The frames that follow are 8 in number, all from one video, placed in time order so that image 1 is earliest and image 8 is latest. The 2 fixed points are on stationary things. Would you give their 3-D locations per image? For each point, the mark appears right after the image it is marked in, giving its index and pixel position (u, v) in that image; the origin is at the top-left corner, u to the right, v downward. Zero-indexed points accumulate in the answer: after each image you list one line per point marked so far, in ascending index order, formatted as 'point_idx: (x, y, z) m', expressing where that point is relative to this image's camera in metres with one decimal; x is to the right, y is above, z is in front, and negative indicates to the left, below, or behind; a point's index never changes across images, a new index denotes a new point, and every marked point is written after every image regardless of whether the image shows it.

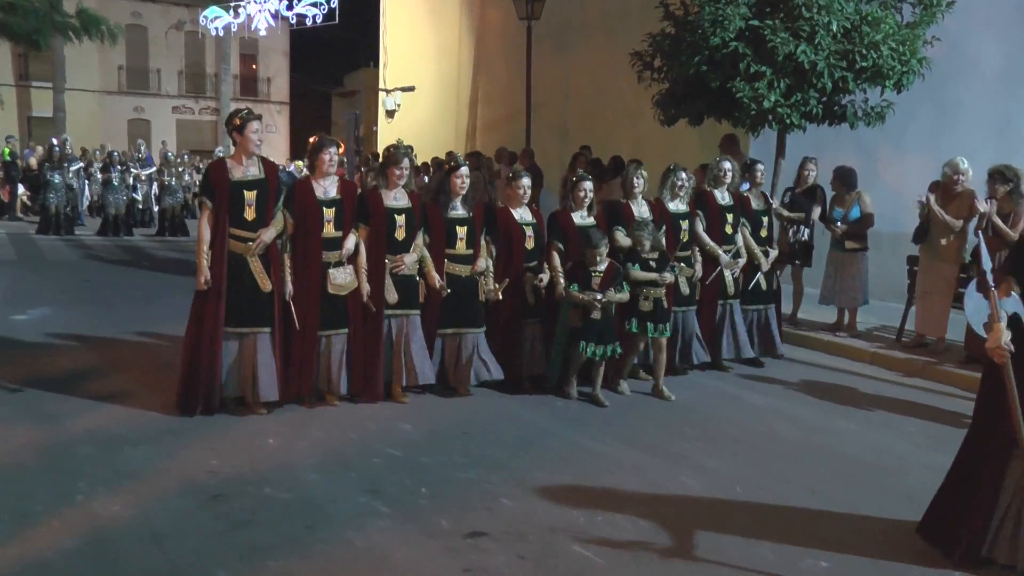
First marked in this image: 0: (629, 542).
0: (+0.5, -1.2, +4.1) m
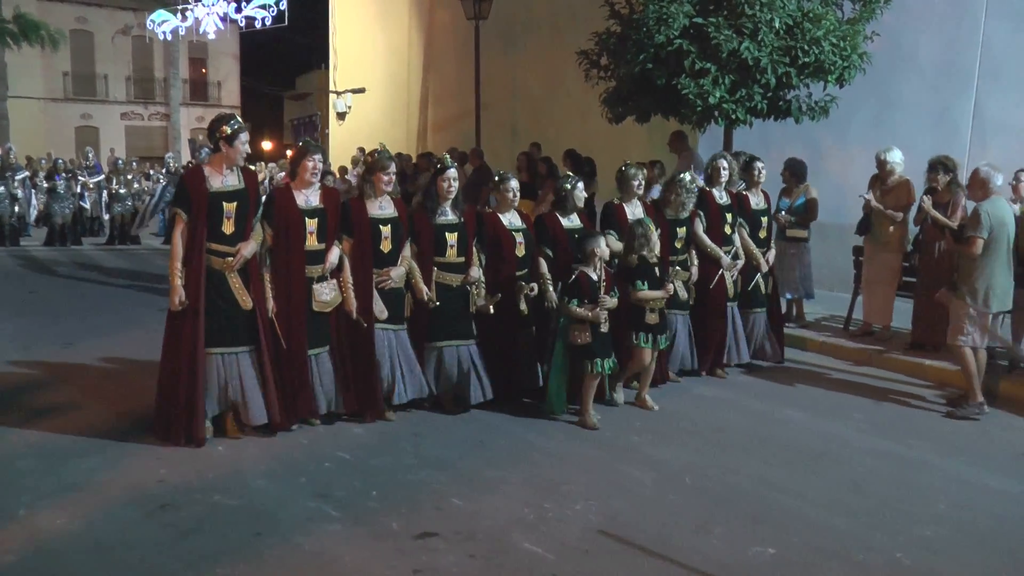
0: (+0.3, -1.2, +4.1) m
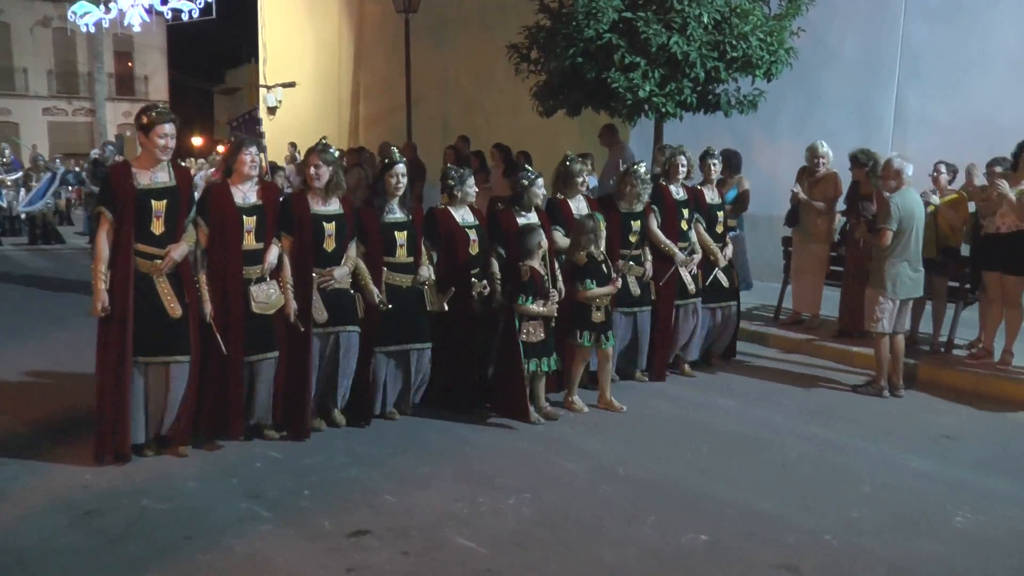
0: (0.0, -1.1, +4.2) m
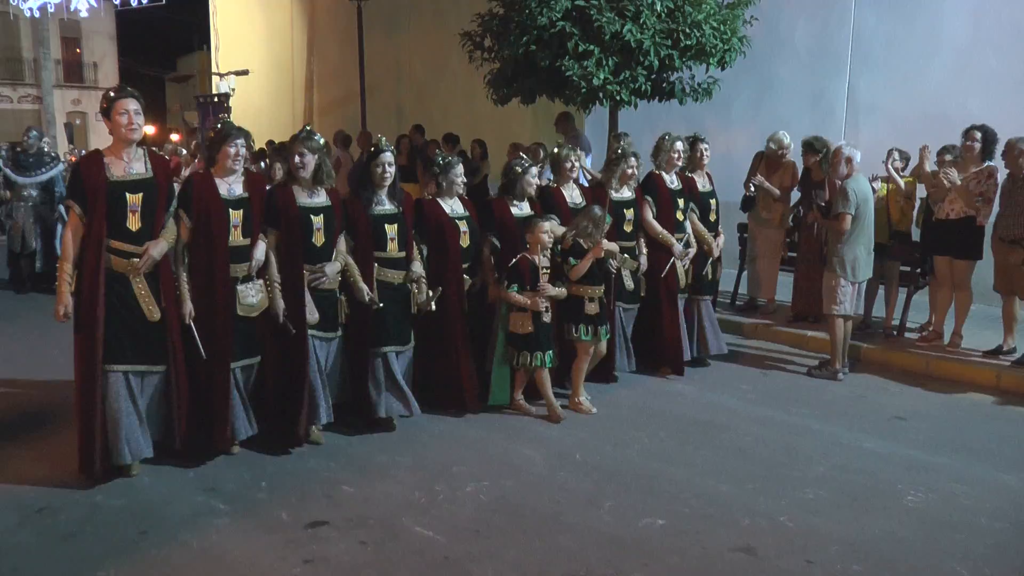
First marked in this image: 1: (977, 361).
0: (-0.2, -1.1, +4.2) m
1: (+3.5, -0.5, +6.6) m
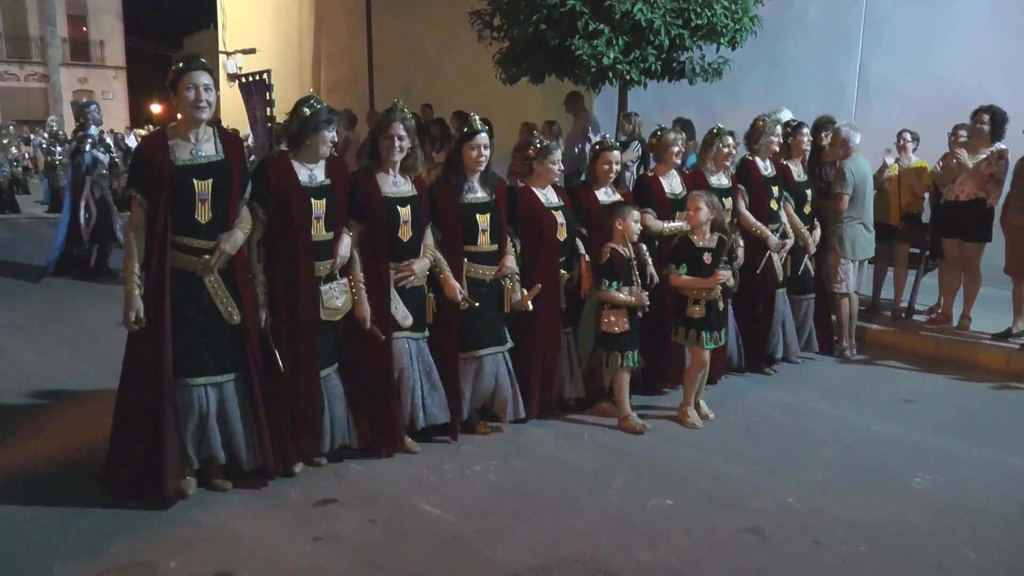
0: (-0.2, -1.0, +4.2) m
1: (+3.6, -0.4, +6.6) m
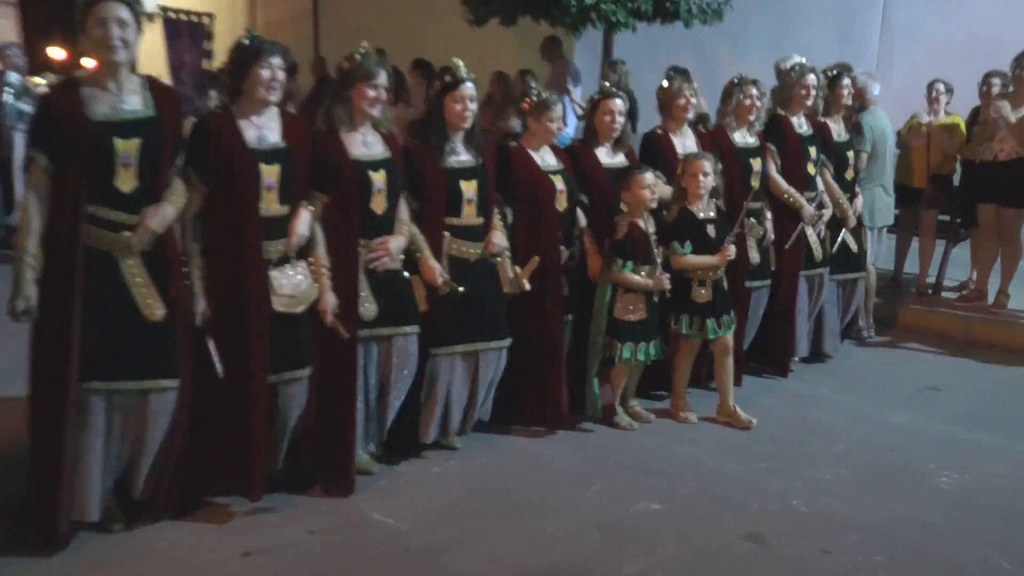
0: (-0.3, -0.9, +3.7) m
1: (+3.5, -0.2, +6.0) m
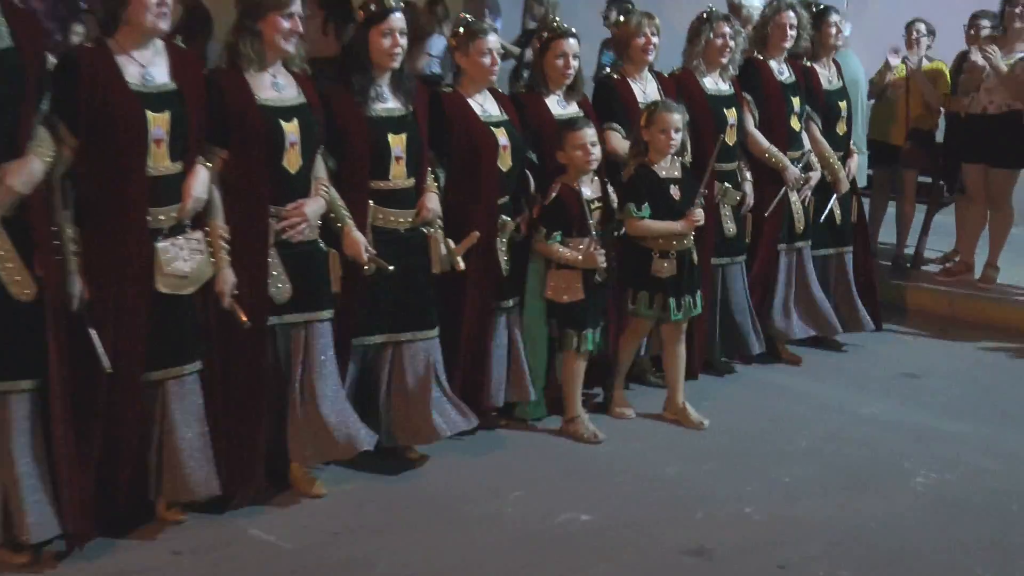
0: (-0.7, -0.8, +3.1) m
1: (+3.1, 0.0, +5.4) m
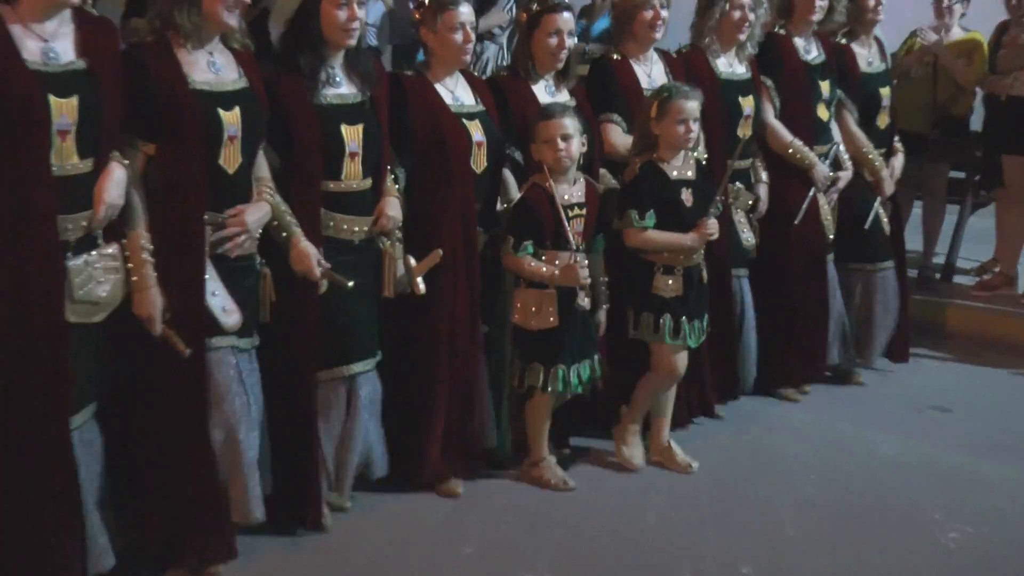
0: (-0.8, -0.9, +2.6) m
1: (+3.0, 0.0, +5.0) m
